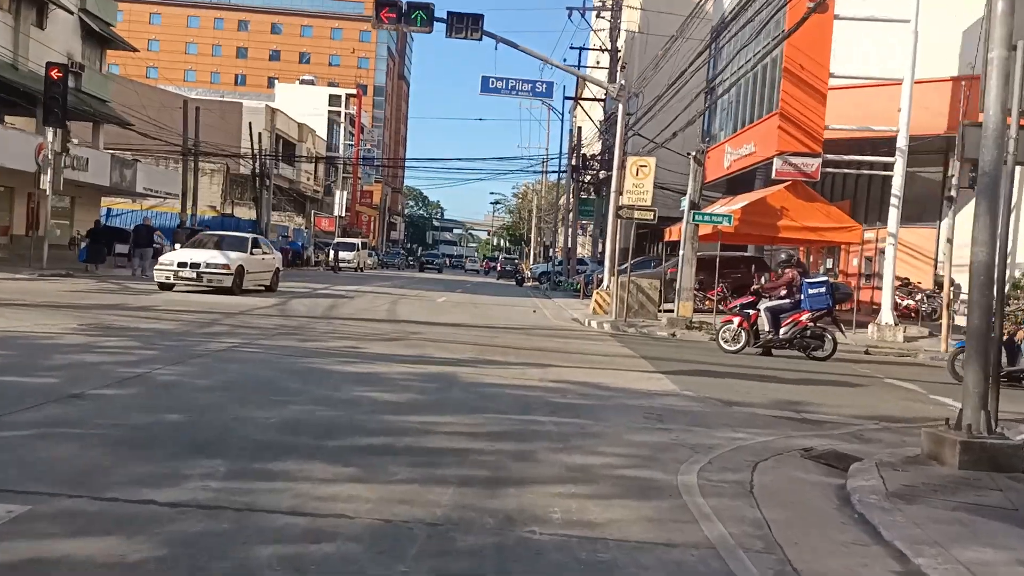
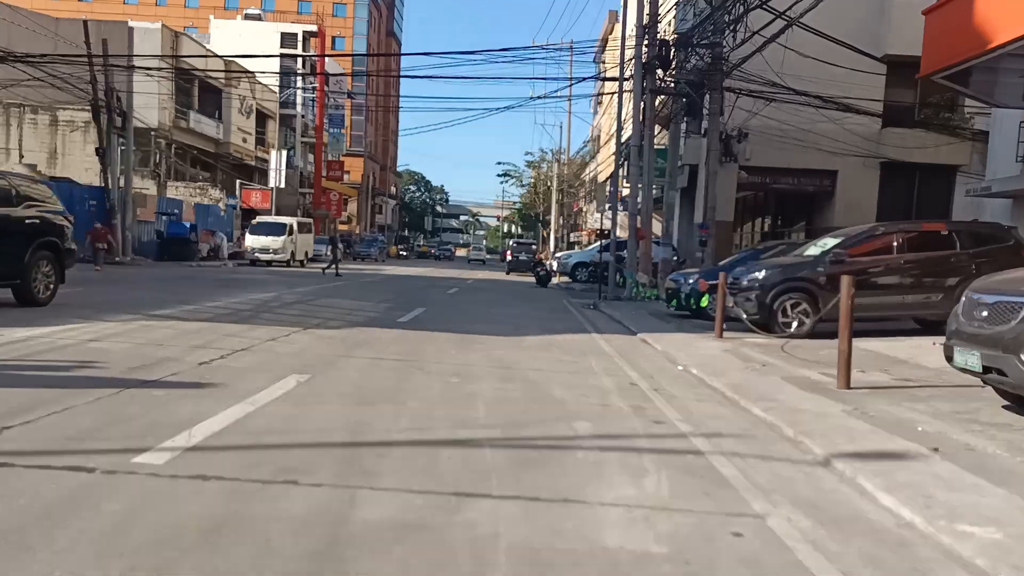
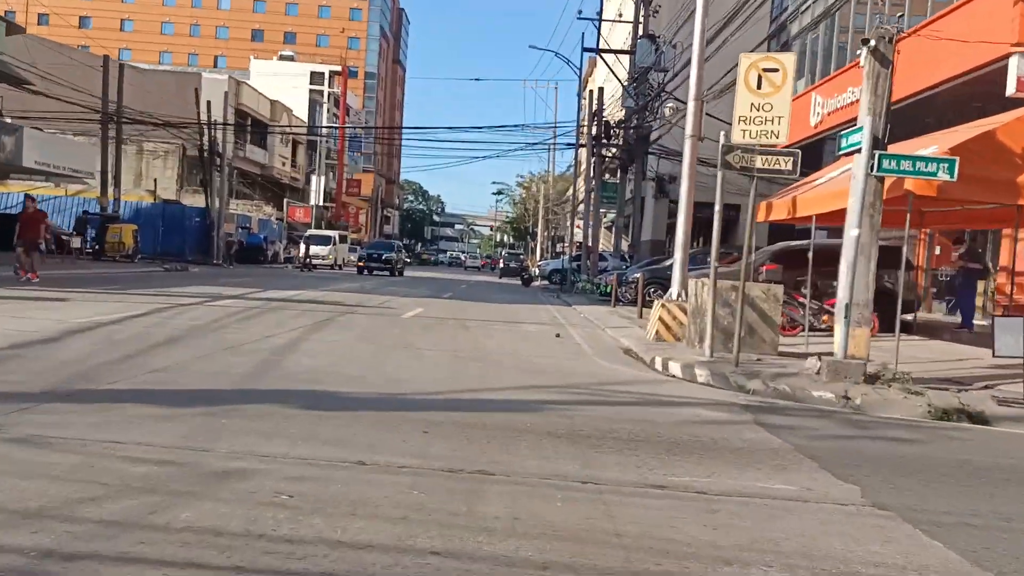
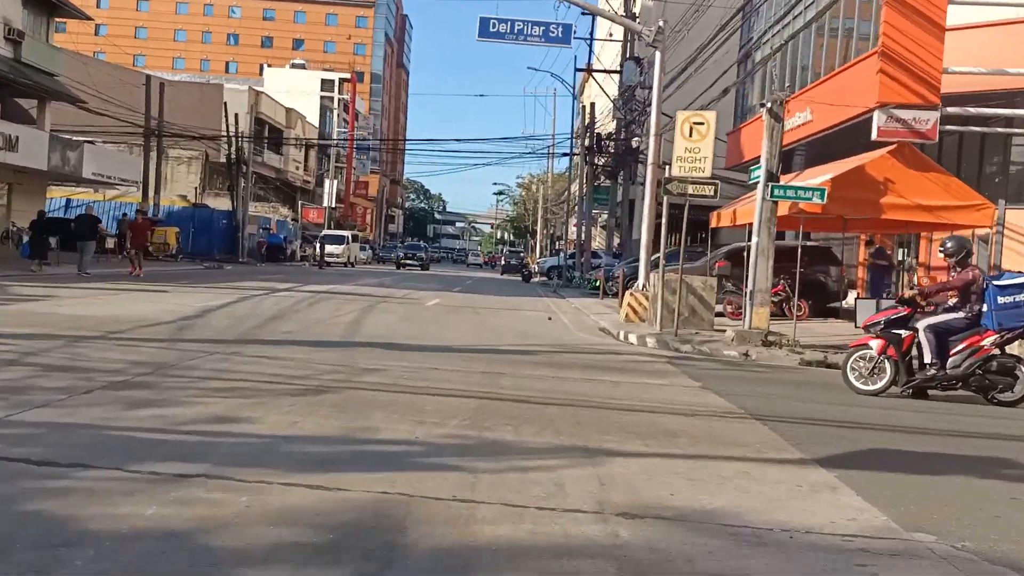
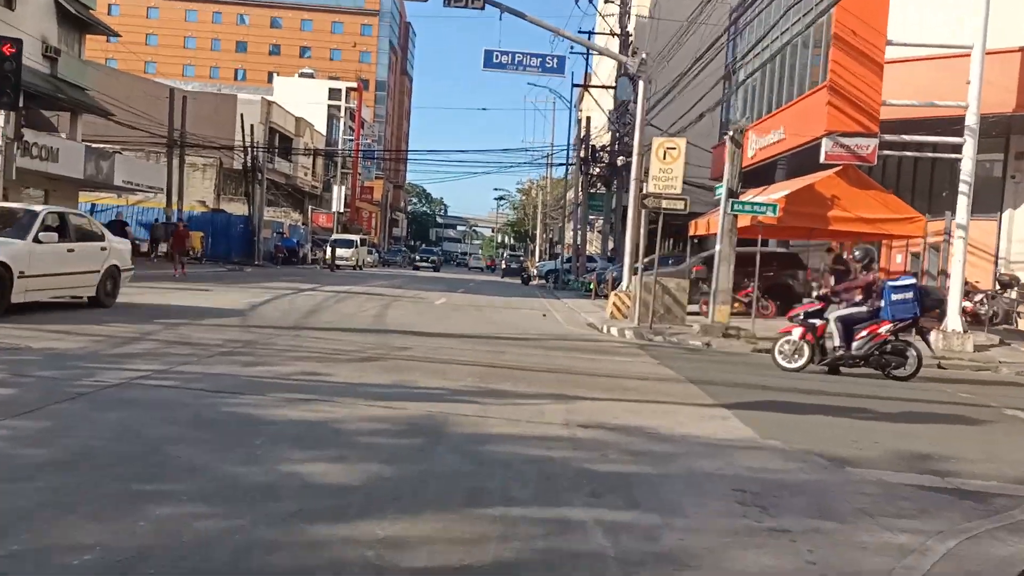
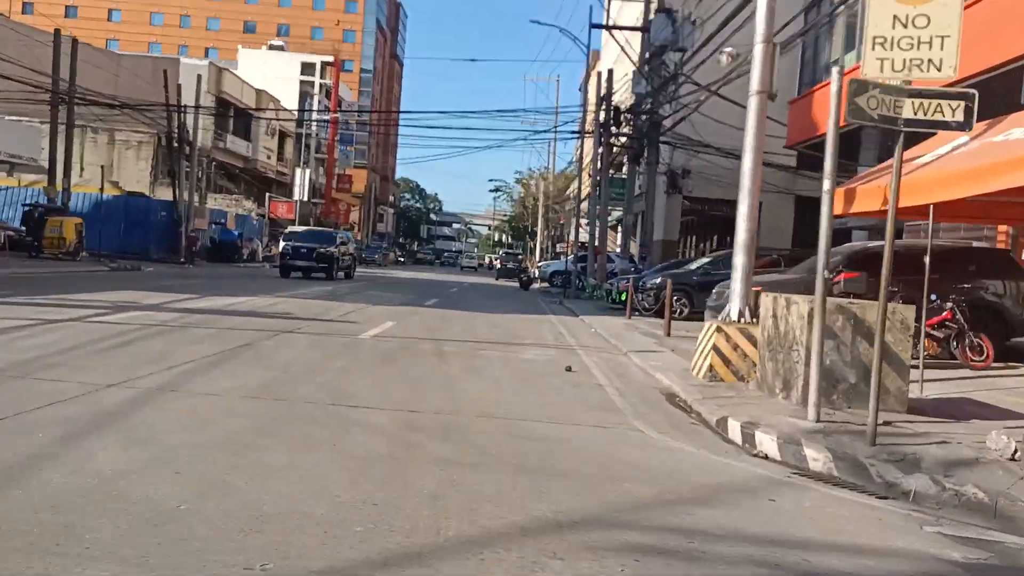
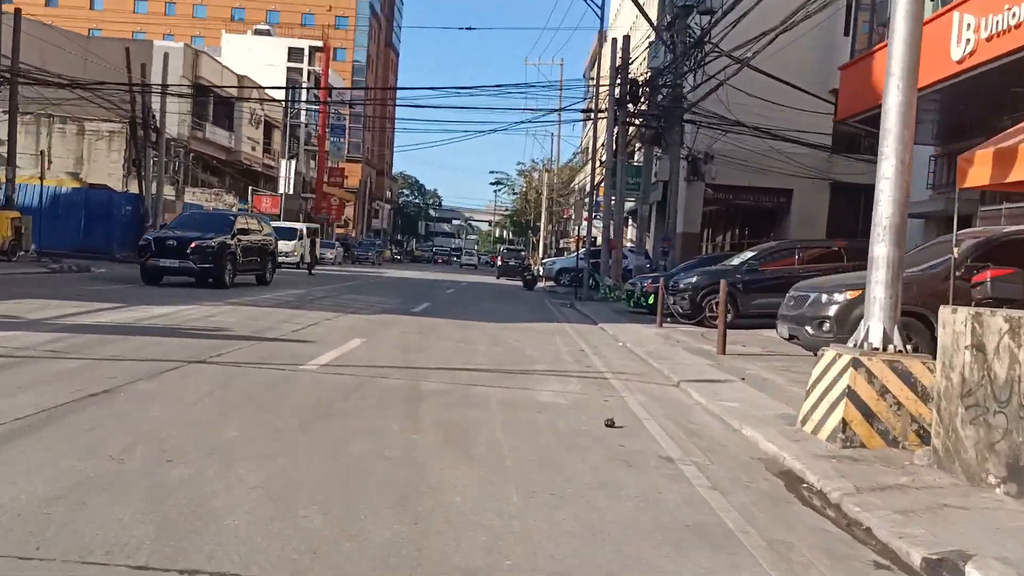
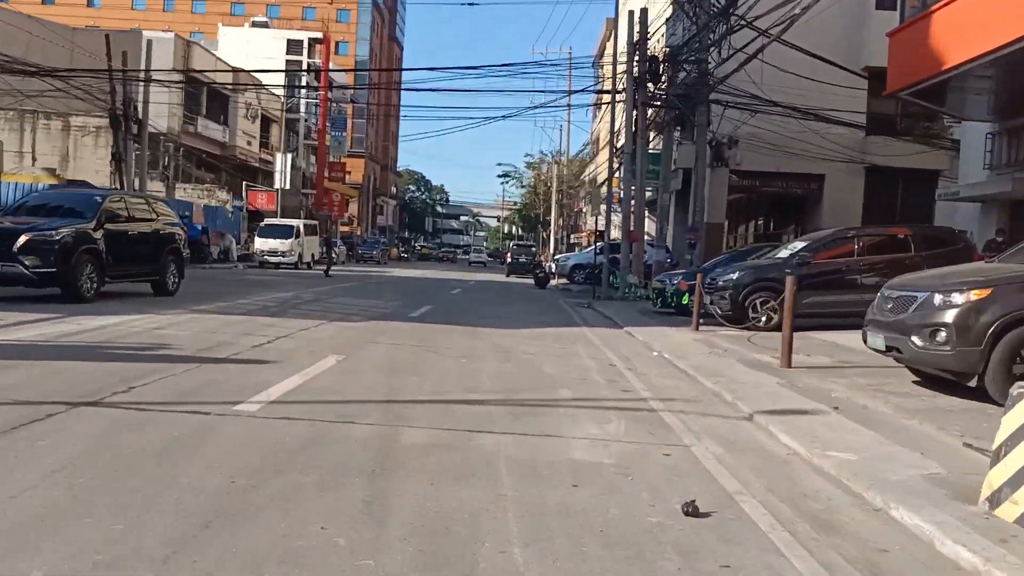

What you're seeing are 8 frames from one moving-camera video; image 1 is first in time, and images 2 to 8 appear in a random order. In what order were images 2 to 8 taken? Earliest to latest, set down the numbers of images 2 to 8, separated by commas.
5, 4, 3, 6, 7, 8, 2
